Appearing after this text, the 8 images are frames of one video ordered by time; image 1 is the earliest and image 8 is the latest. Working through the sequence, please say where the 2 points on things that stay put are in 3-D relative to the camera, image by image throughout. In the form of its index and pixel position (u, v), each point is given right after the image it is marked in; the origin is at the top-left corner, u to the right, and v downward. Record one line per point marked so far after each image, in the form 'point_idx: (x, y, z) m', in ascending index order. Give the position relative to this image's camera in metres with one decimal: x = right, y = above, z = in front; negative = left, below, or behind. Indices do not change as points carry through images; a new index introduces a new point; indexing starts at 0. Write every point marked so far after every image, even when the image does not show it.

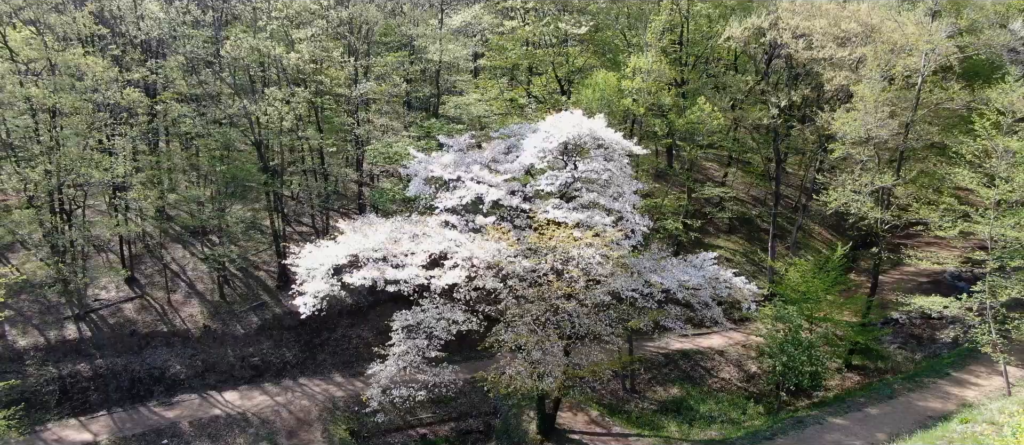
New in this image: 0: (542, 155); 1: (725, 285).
0: (+0.6, +1.3, +14.9) m
1: (+4.0, -1.2, +15.4) m
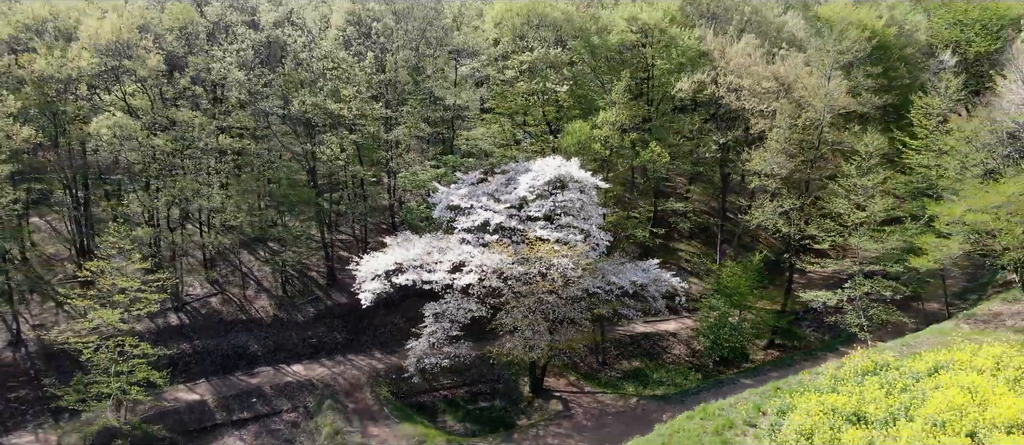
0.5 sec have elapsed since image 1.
0: (+0.5, +0.9, +20.6) m
1: (+4.0, -1.6, +21.0) m
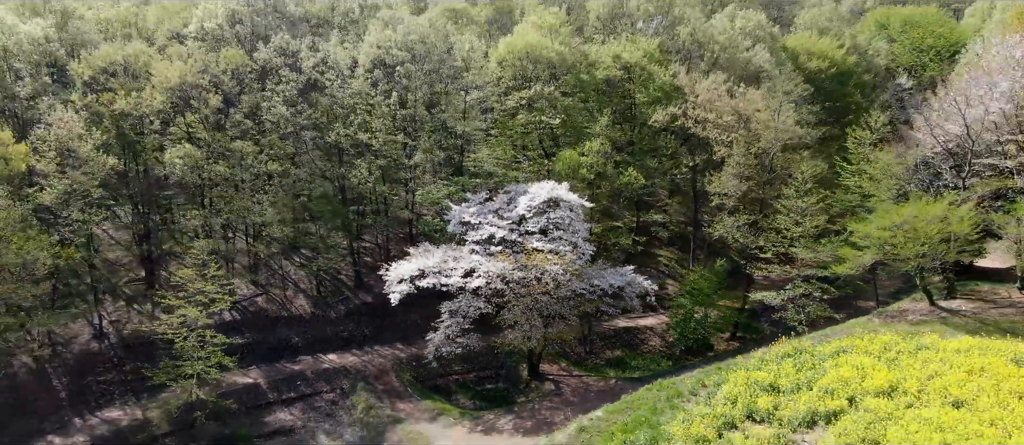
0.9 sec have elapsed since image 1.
0: (+0.6, +0.5, +25.1) m
1: (+4.0, -2.0, +25.5) m
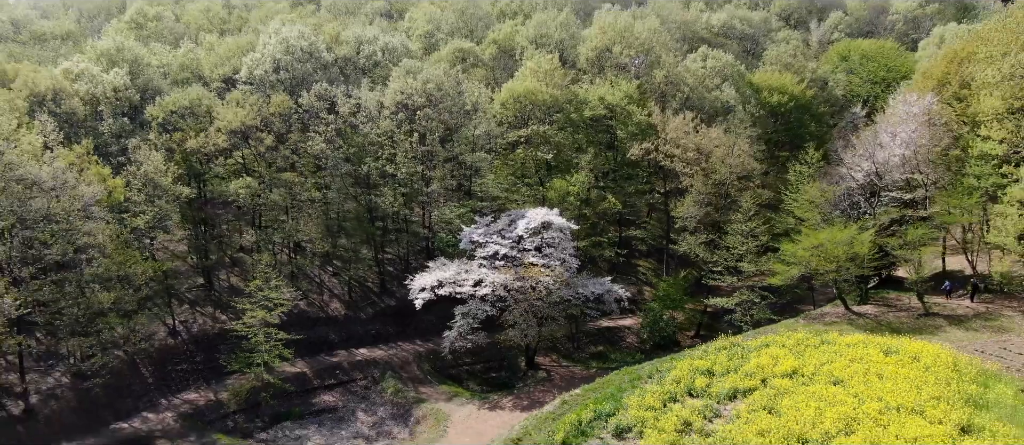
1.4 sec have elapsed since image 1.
0: (+0.6, -0.2, +31.0) m
1: (+4.0, -2.8, +31.4) m
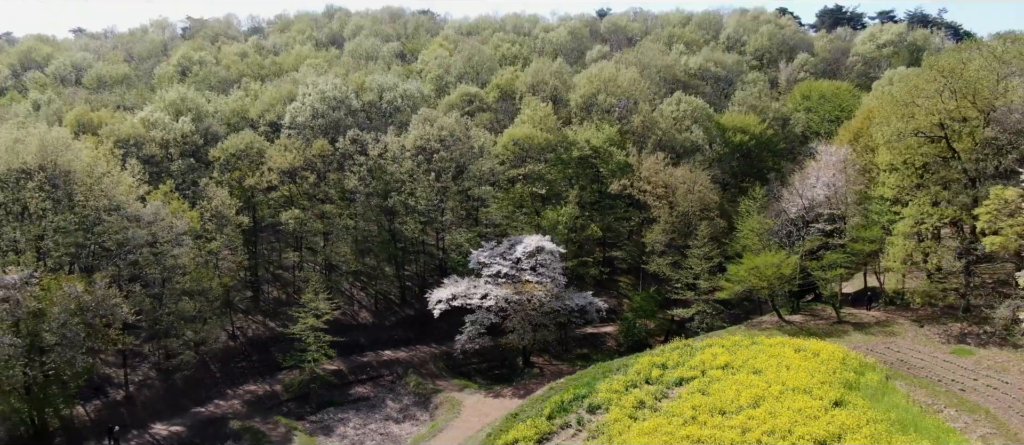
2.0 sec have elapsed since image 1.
0: (+0.6, -1.4, +38.1) m
1: (+4.0, -4.0, +38.5) m
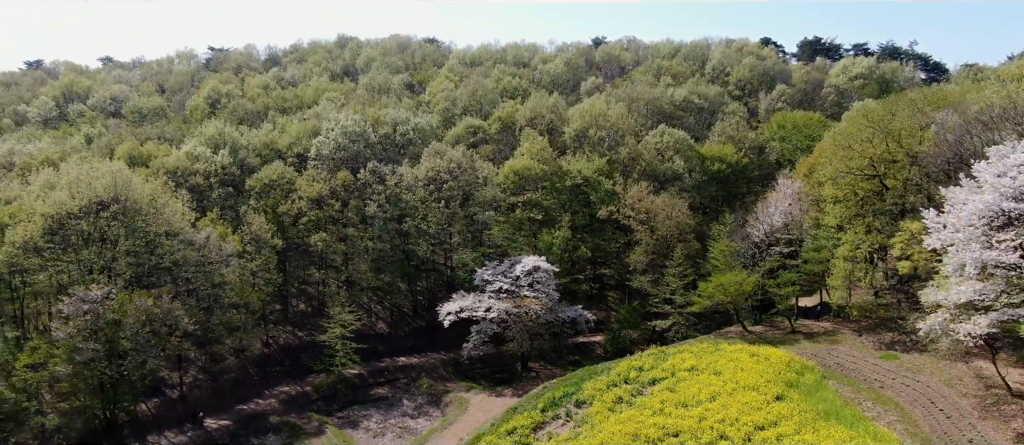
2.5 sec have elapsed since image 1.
0: (+0.6, -2.7, +43.8) m
1: (+4.0, -5.2, +44.1) m
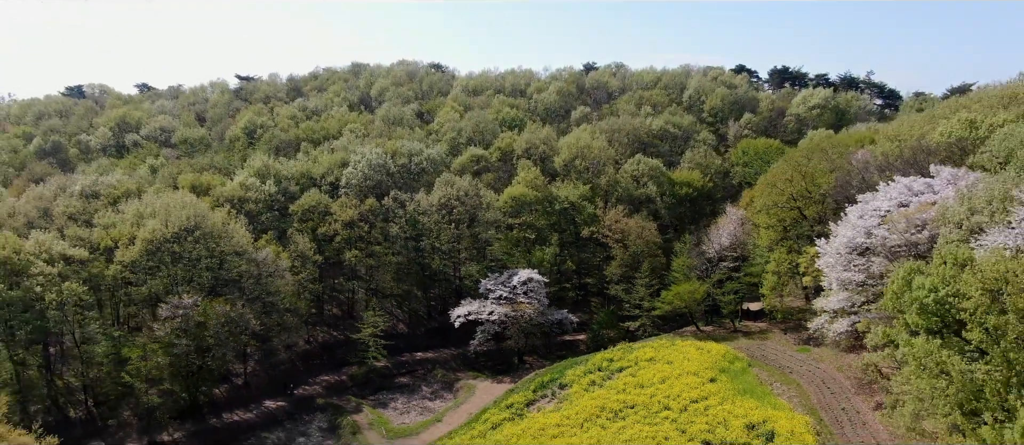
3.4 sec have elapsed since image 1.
0: (+0.4, -4.0, +53.6) m
1: (+3.9, -6.5, +54.0) m
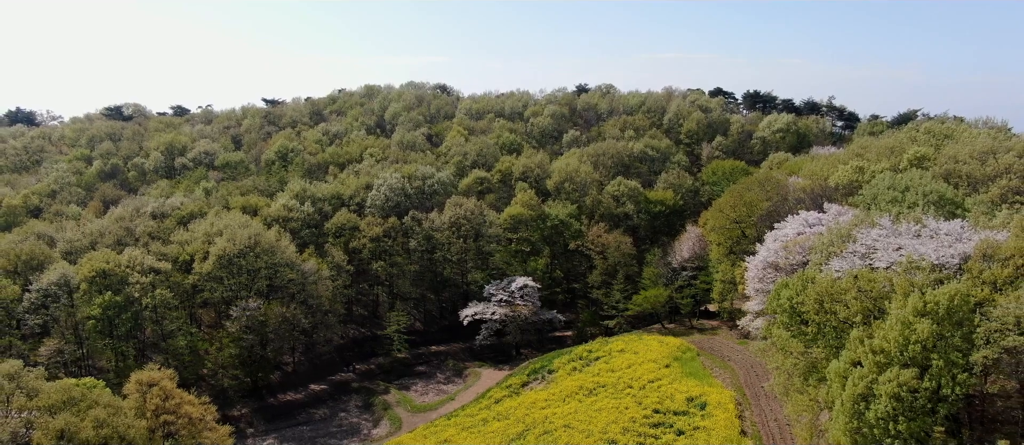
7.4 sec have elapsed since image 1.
0: (+0.3, -5.3, +65.0) m
1: (+3.8, -7.8, +65.4) m
